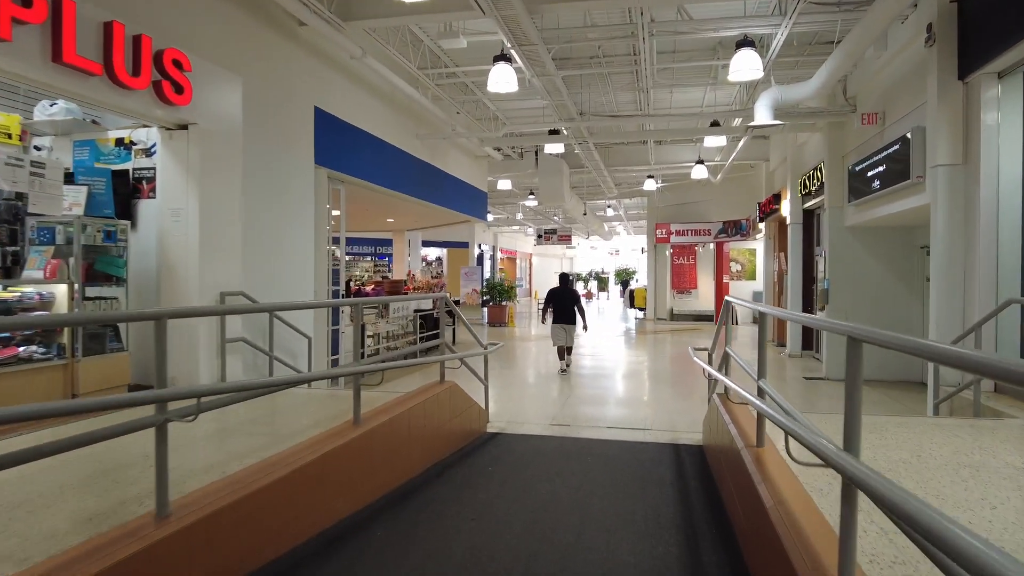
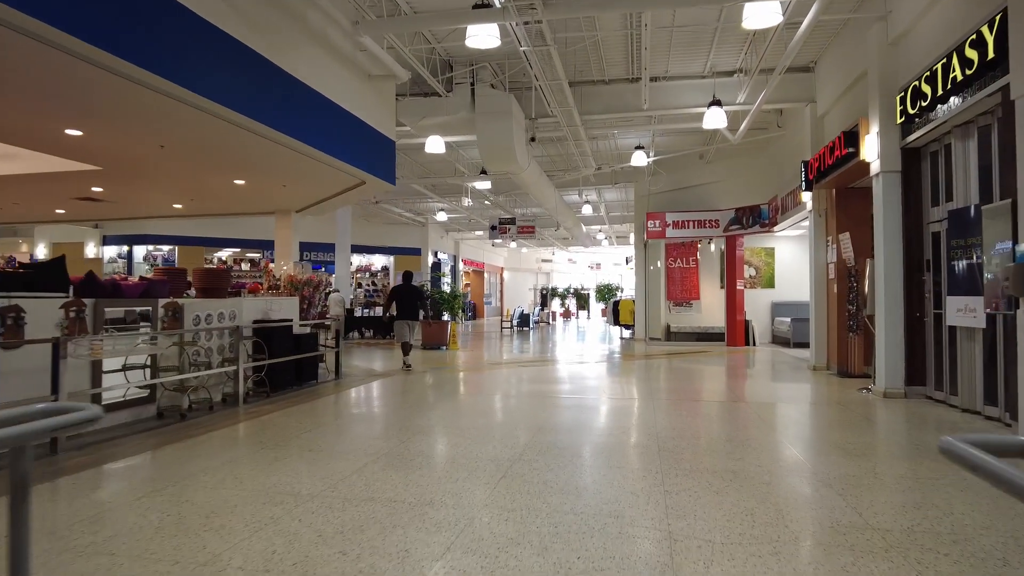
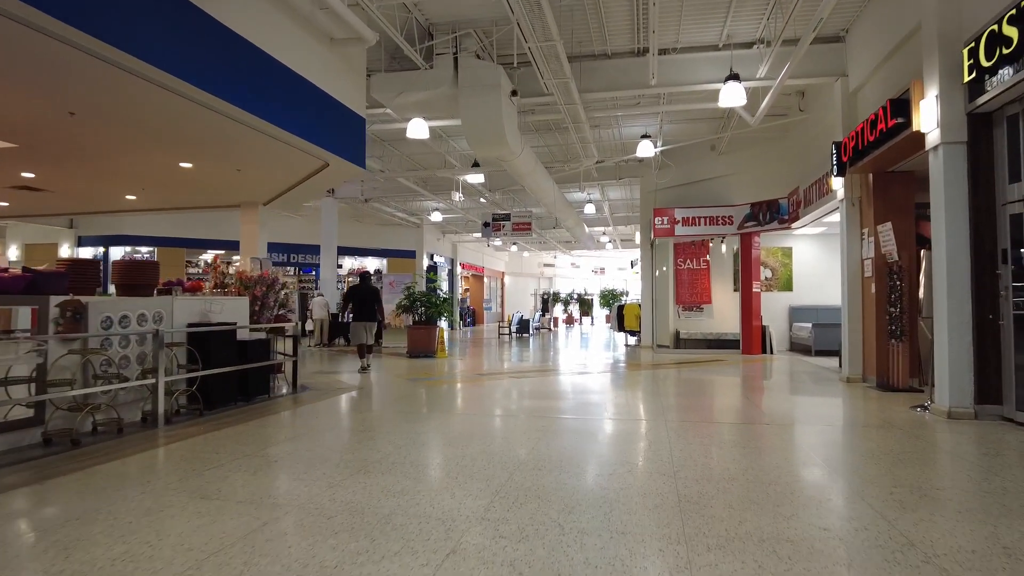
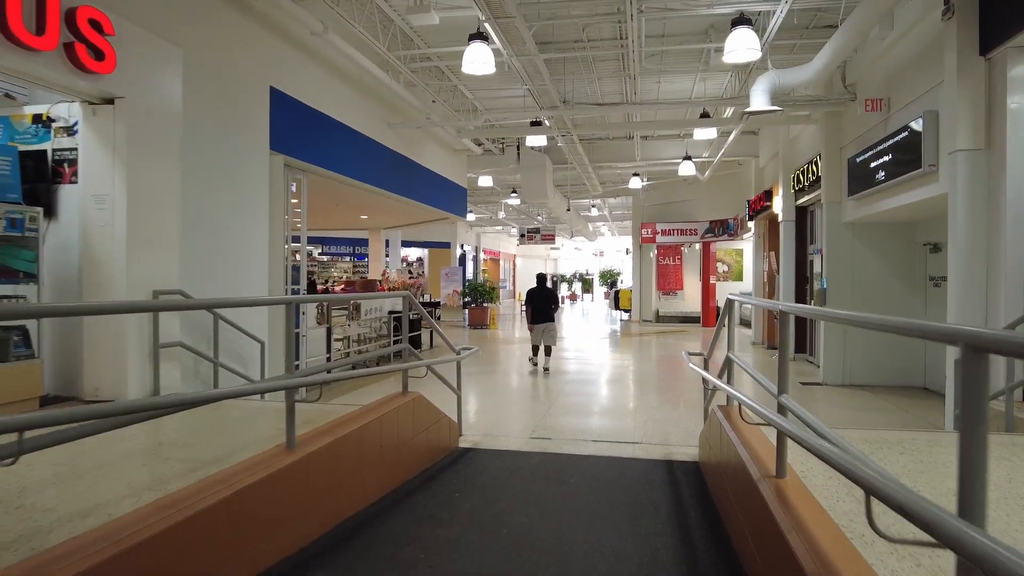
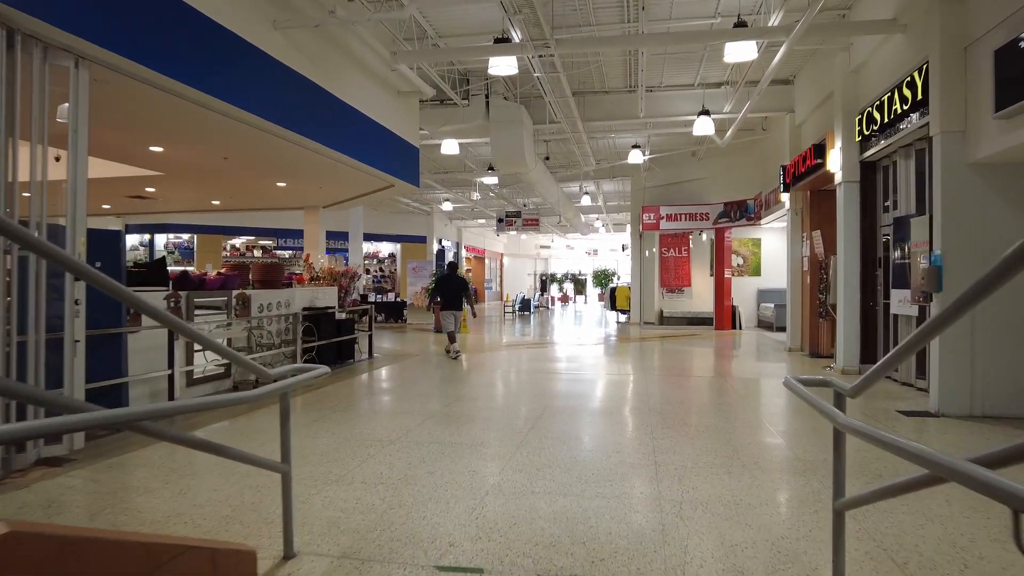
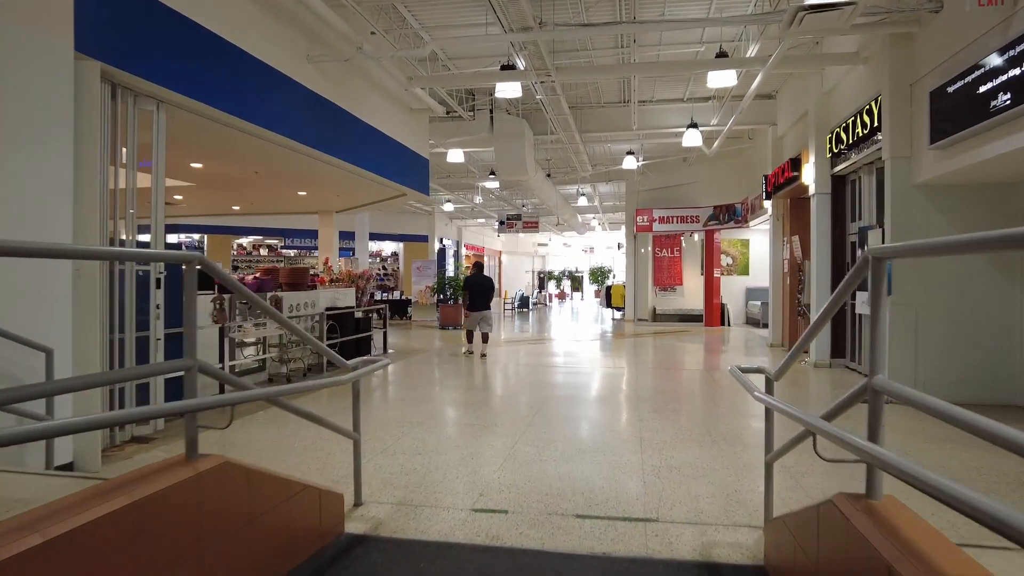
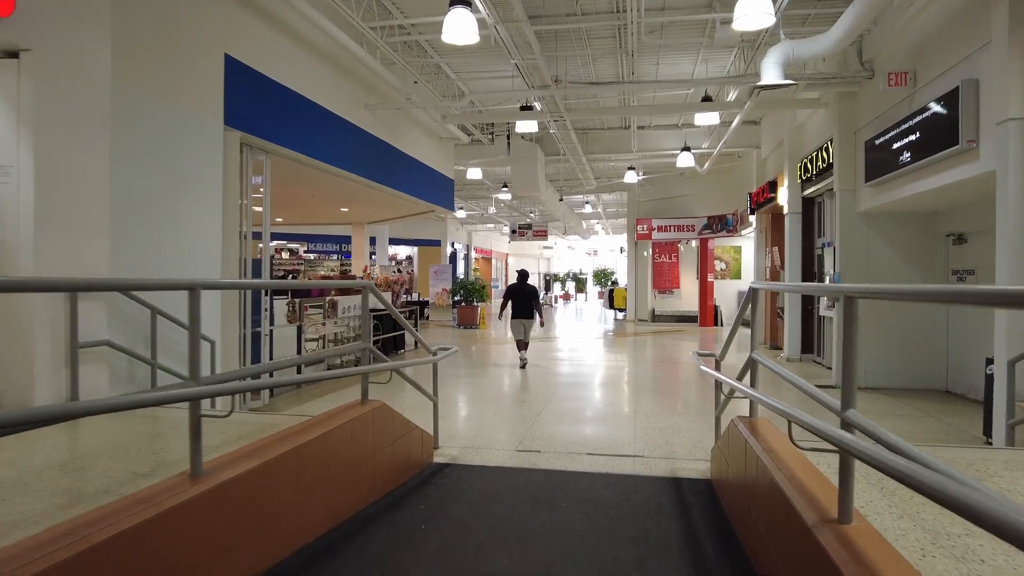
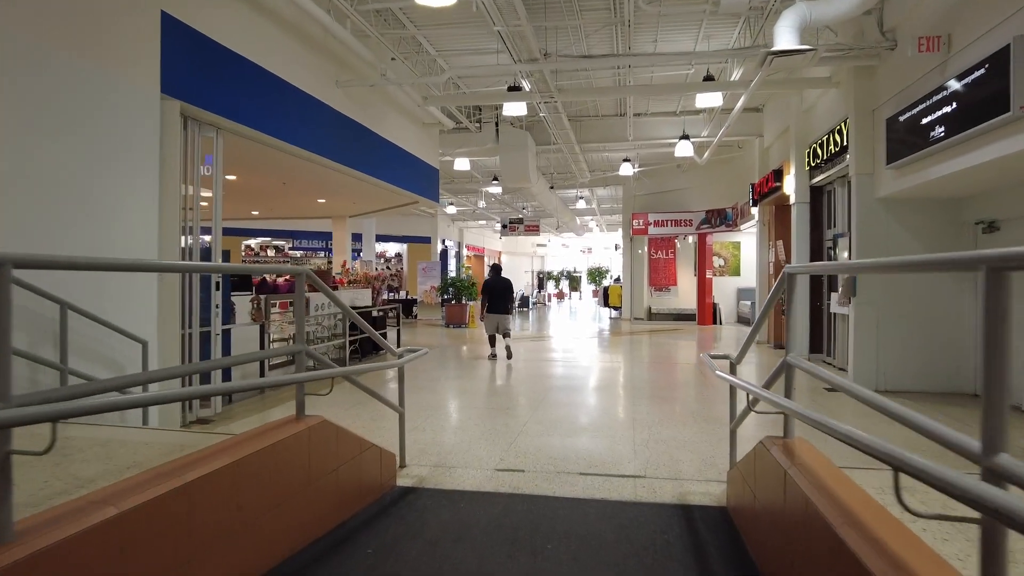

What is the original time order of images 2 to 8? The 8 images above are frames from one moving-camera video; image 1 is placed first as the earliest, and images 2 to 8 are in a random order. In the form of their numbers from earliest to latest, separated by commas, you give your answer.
4, 7, 8, 6, 5, 2, 3
